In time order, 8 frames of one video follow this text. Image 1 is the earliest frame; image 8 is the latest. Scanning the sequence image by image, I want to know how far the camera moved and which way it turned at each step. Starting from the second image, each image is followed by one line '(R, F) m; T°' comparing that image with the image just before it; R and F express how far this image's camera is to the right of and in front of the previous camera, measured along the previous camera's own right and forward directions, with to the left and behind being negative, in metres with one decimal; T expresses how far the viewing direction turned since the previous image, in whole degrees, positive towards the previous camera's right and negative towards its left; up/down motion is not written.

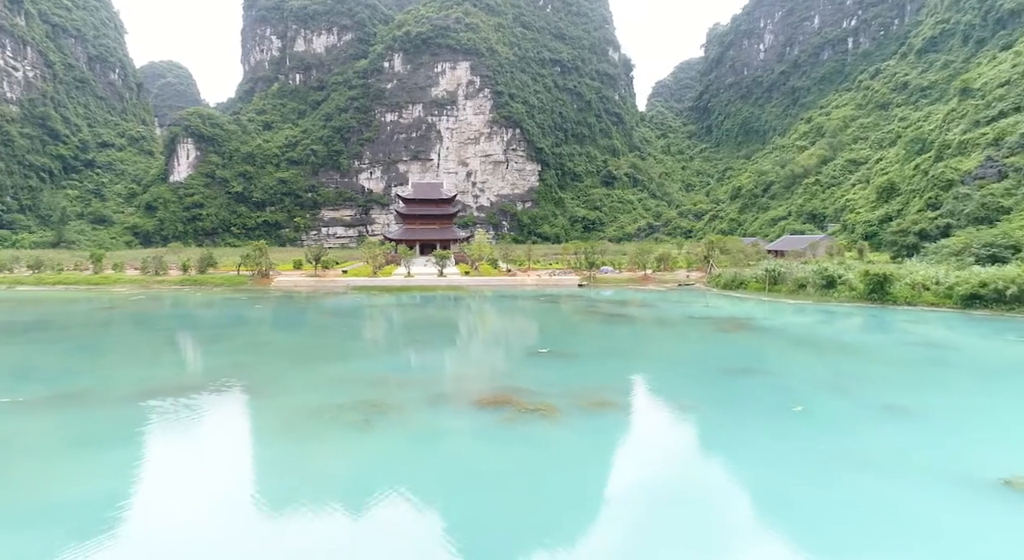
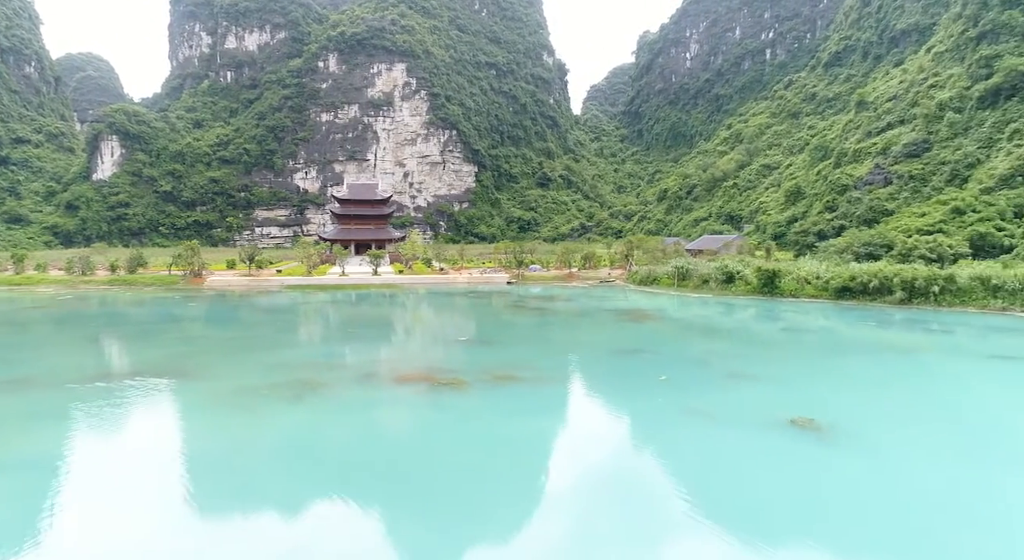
(+0.5, -1.6) m; +6°
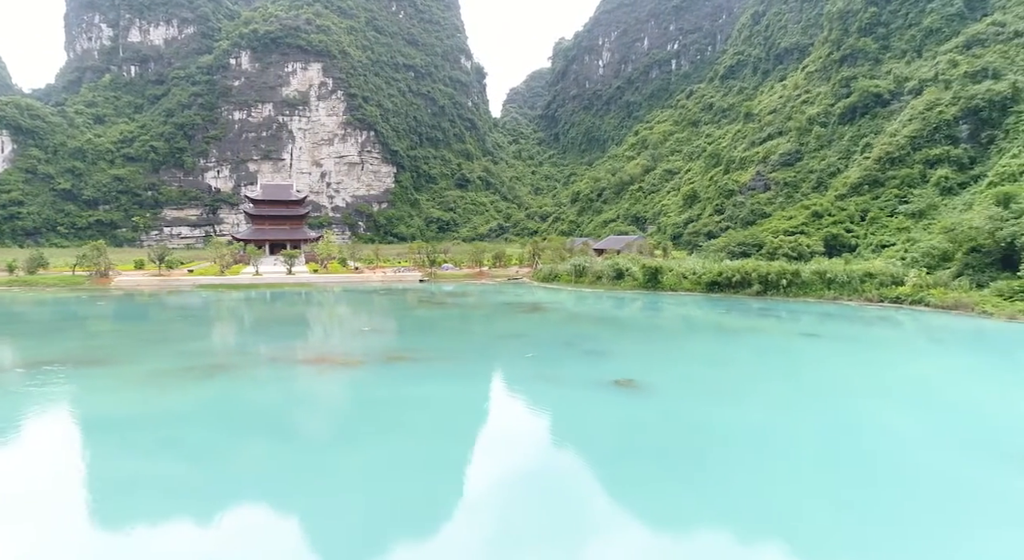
(+0.7, -2.1) m; +7°
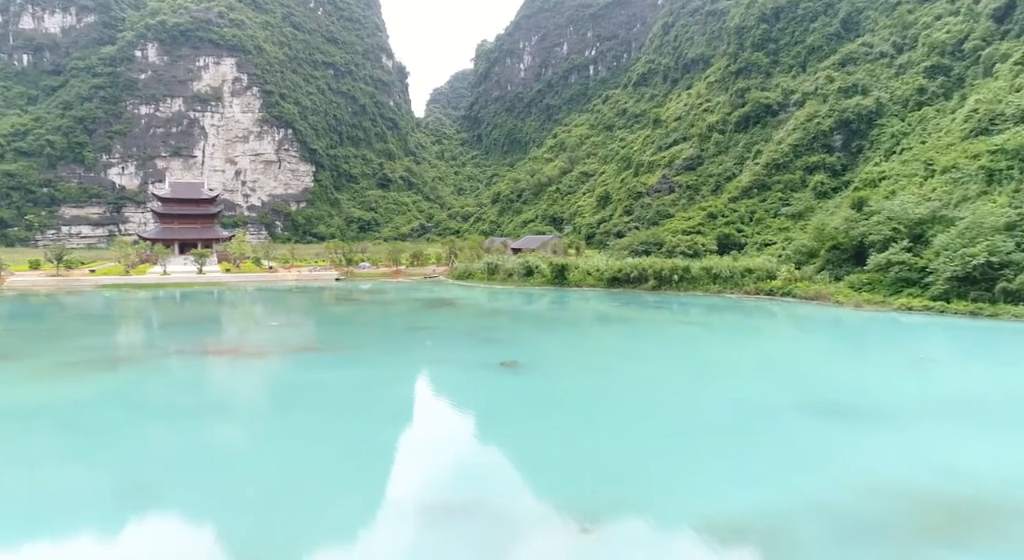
(+0.8, -1.3) m; +7°
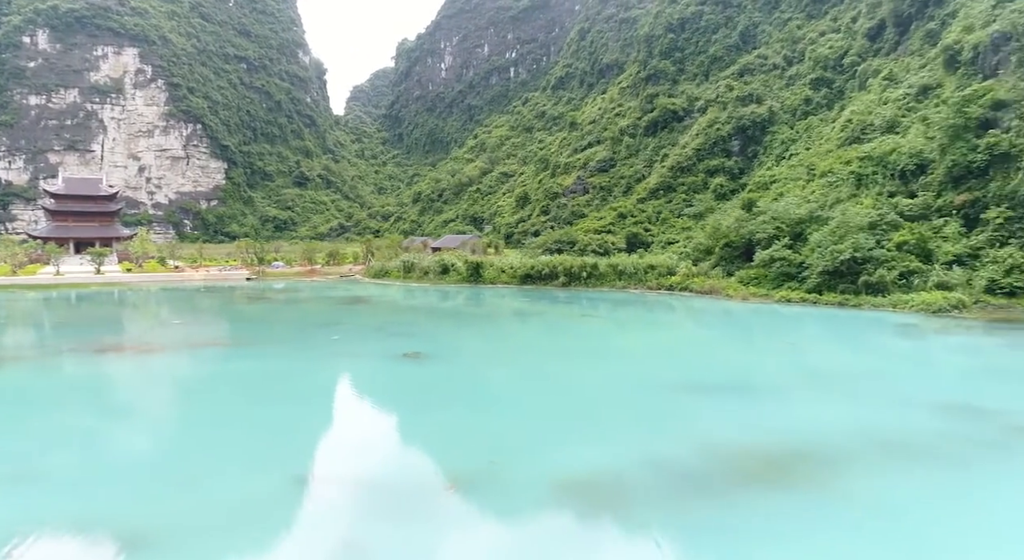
(+0.8, -0.7) m; +7°
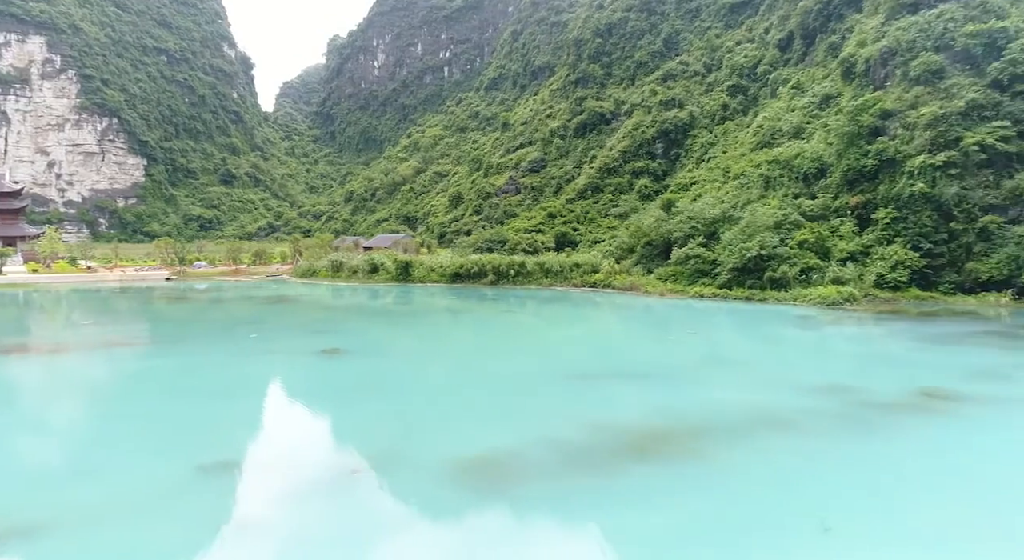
(+0.8, -0.5) m; +5°
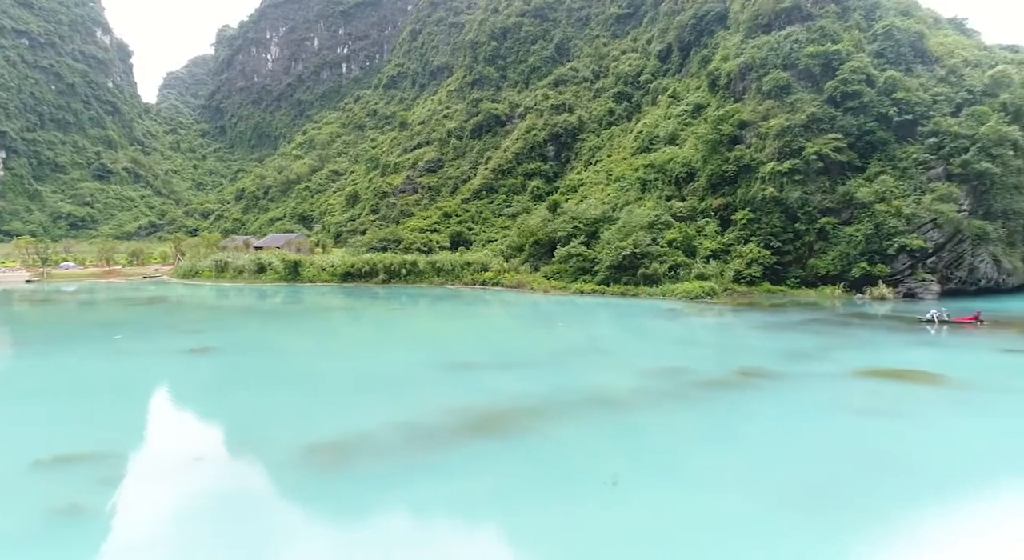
(+1.3, -0.8) m; +8°
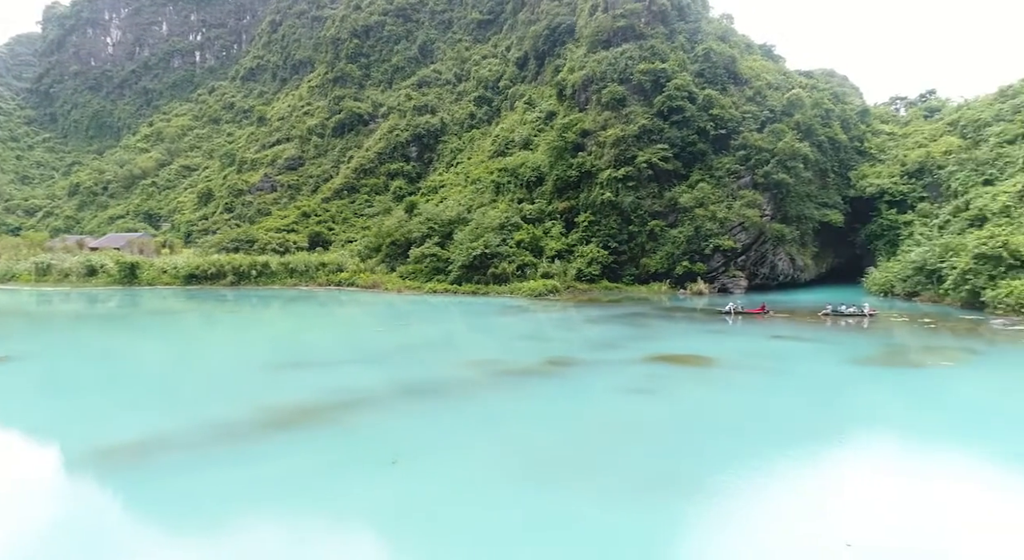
(+1.8, -0.9) m; +10°
